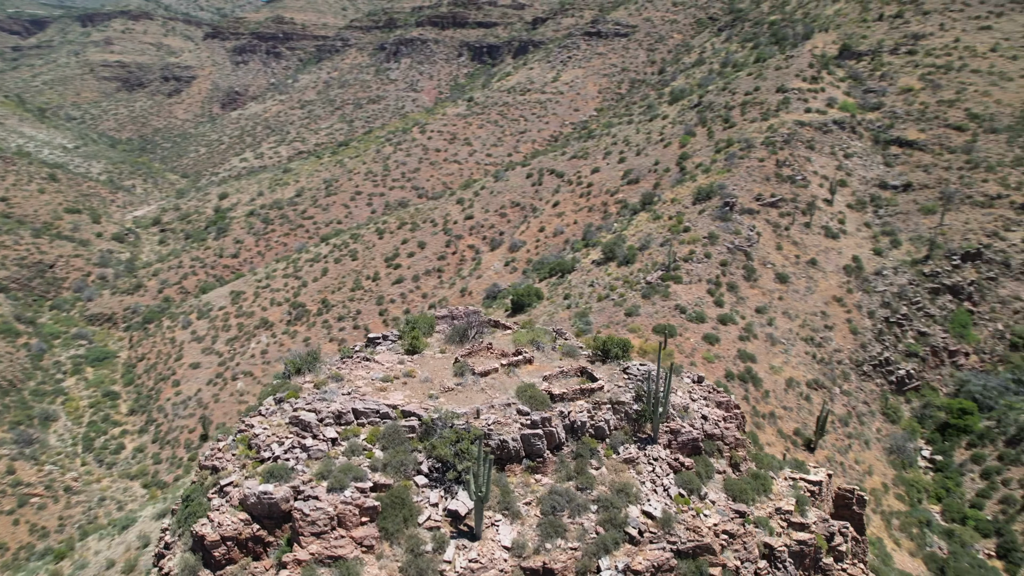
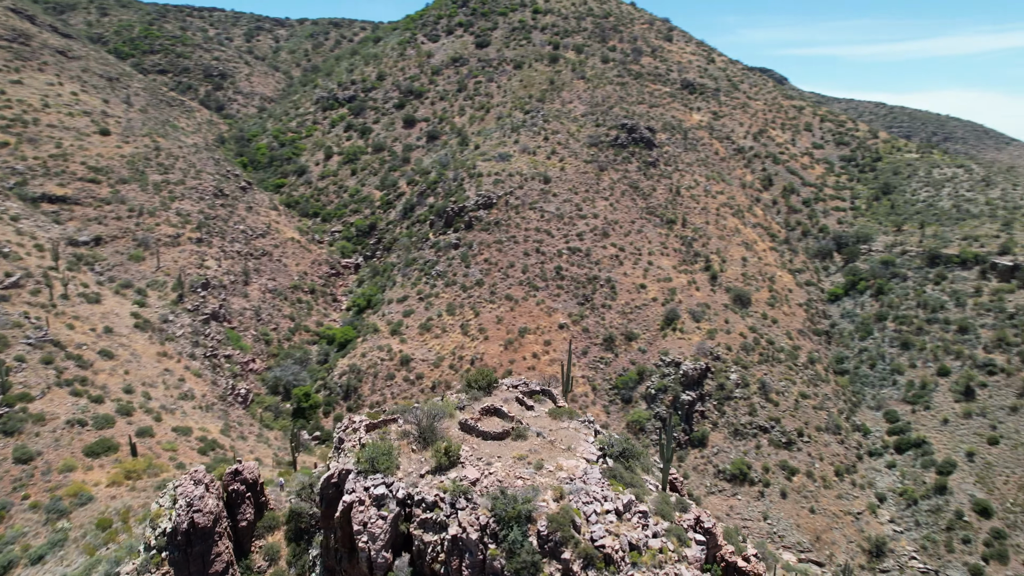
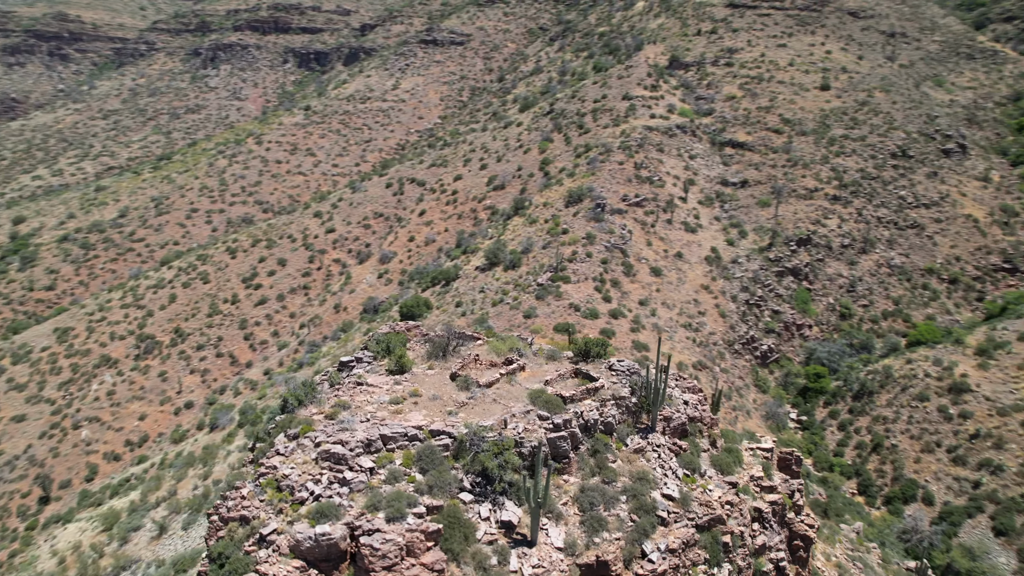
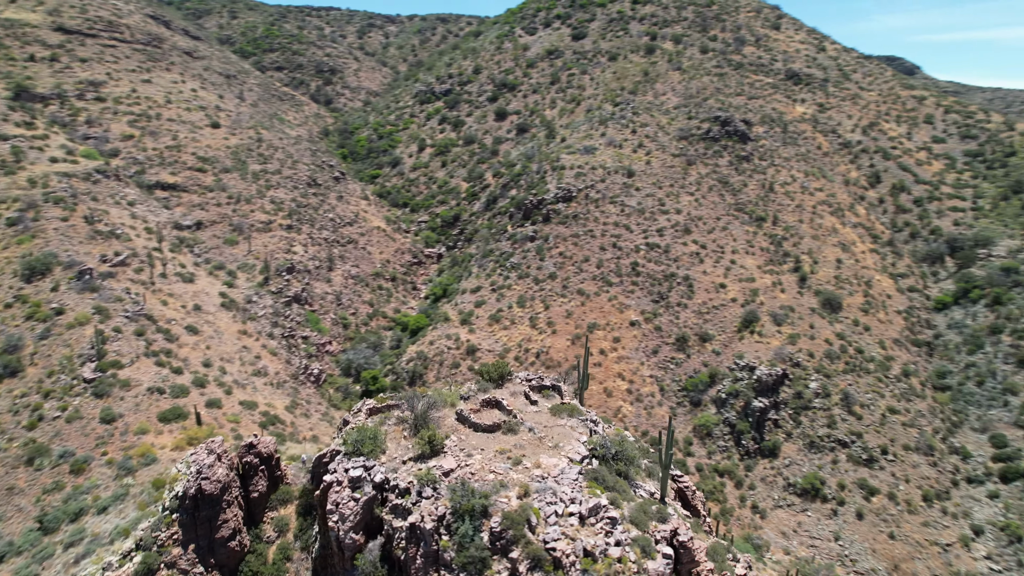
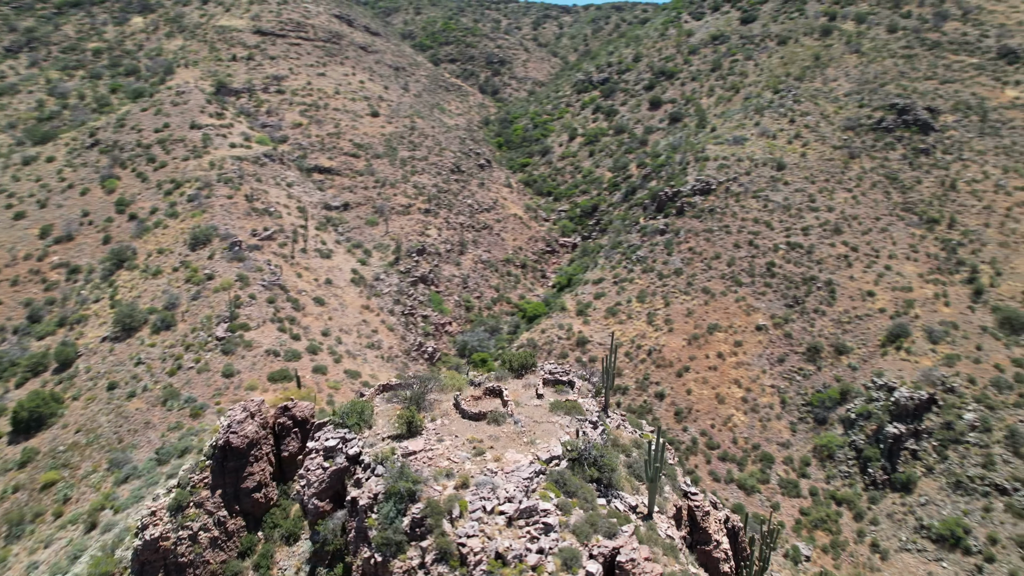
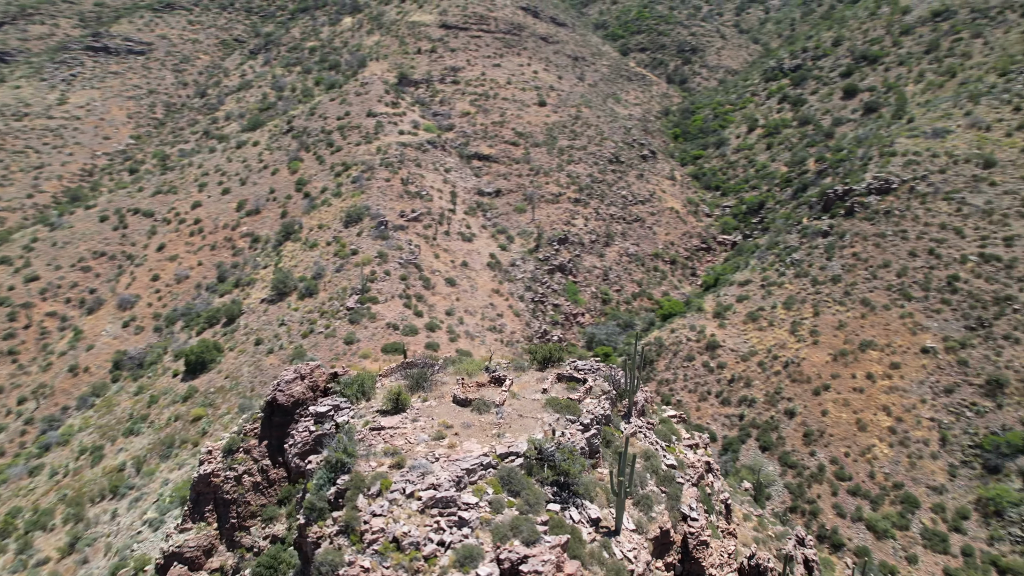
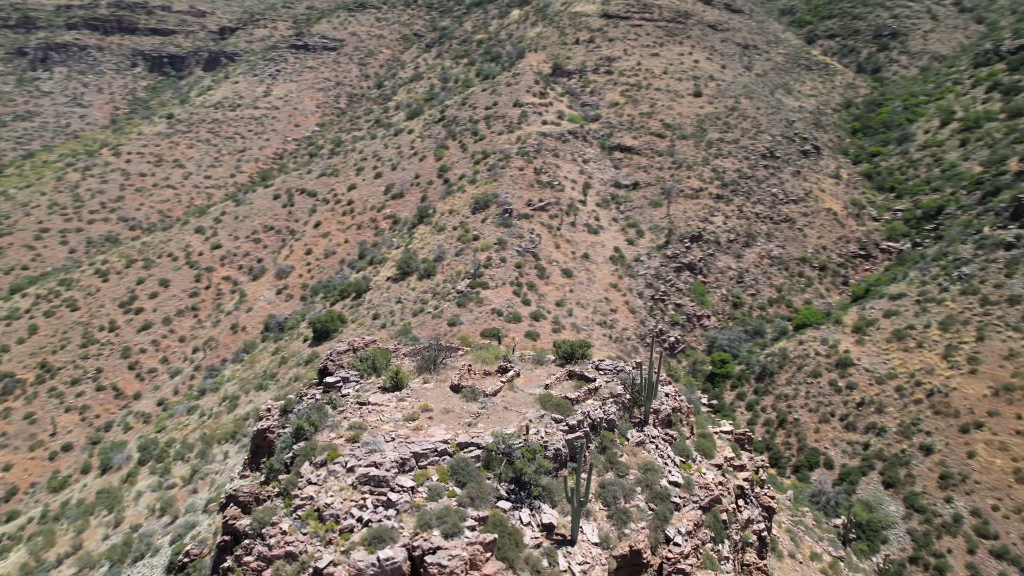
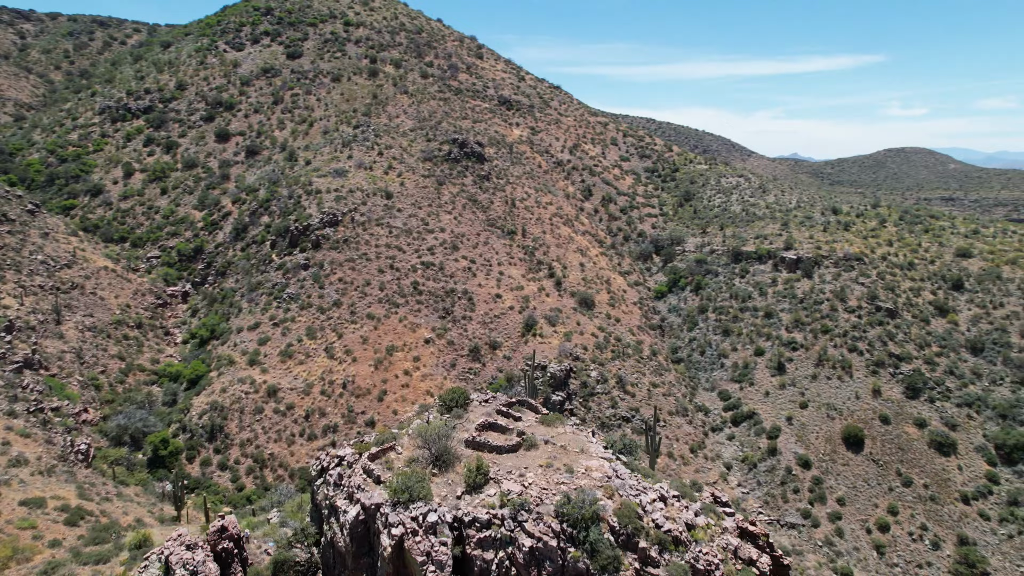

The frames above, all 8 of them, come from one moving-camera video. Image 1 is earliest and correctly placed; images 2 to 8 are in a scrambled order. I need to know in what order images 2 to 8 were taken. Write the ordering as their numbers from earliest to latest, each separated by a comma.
3, 7, 6, 5, 4, 2, 8
